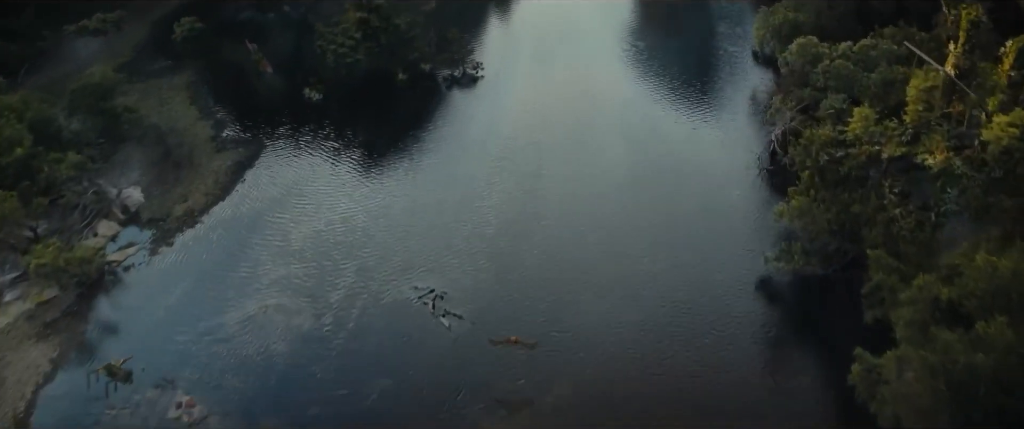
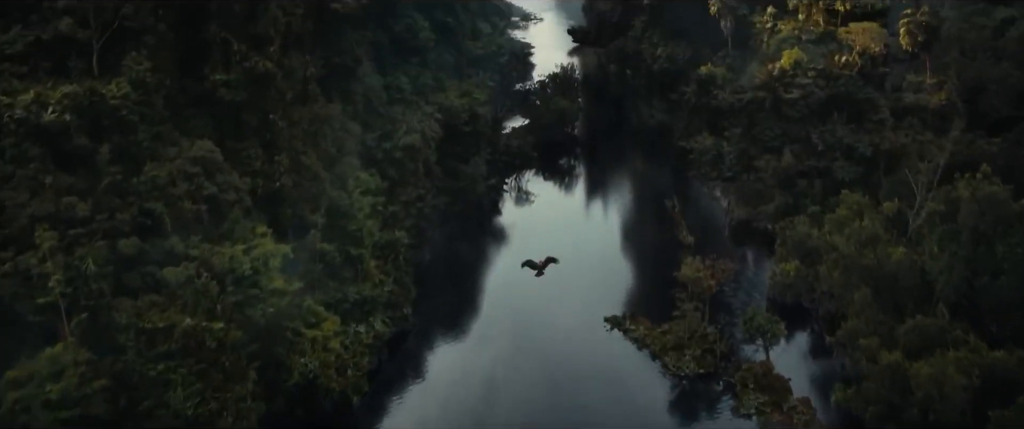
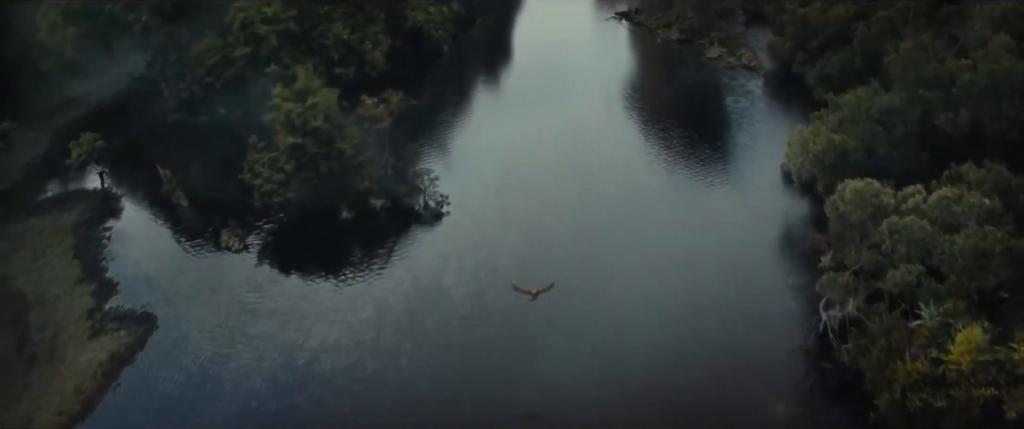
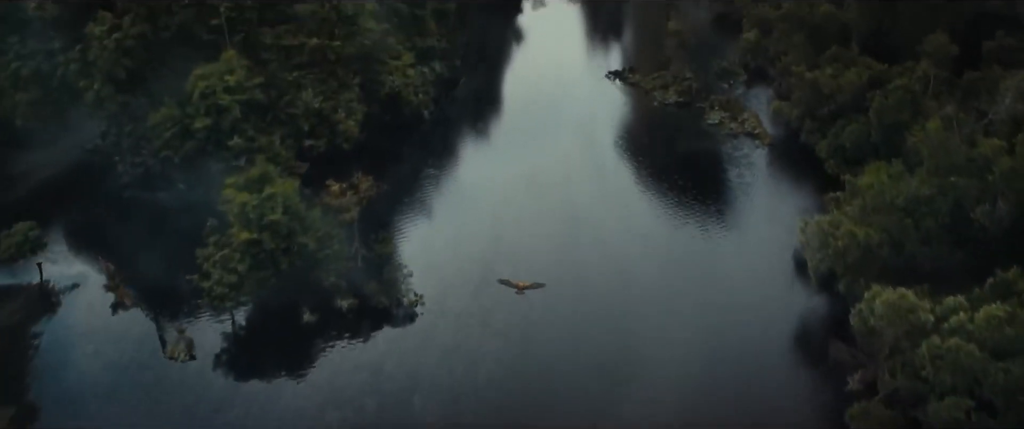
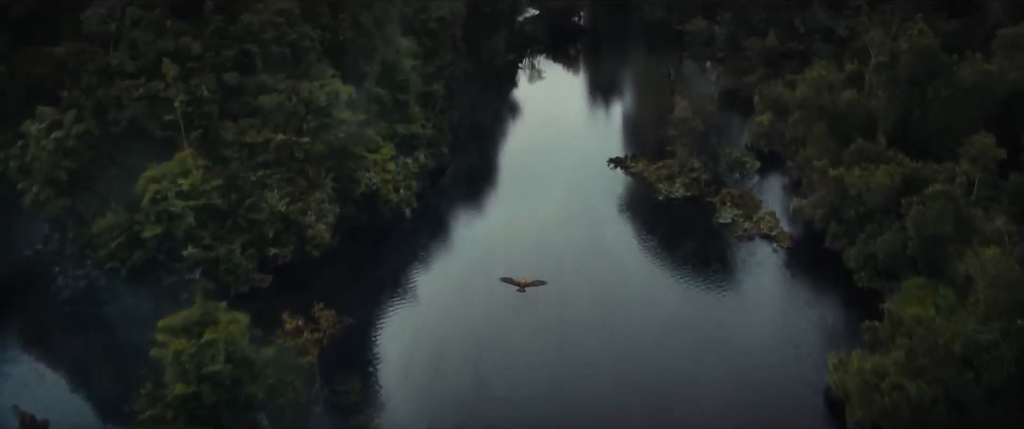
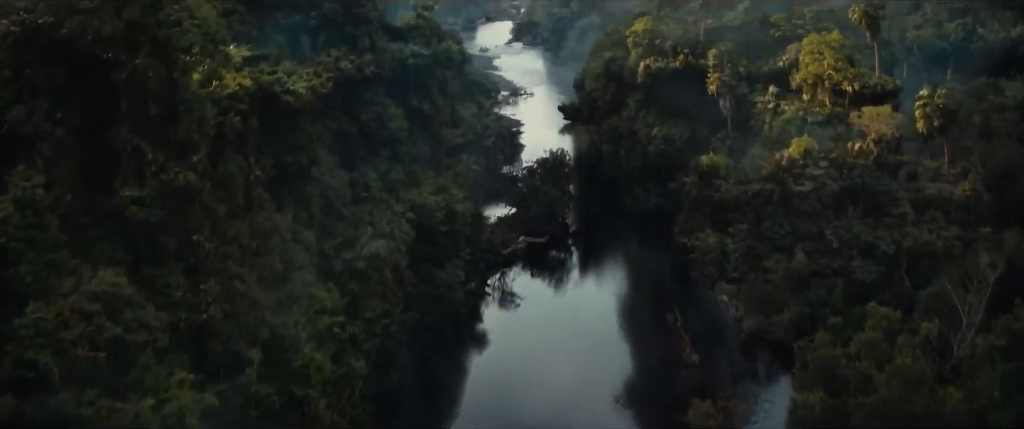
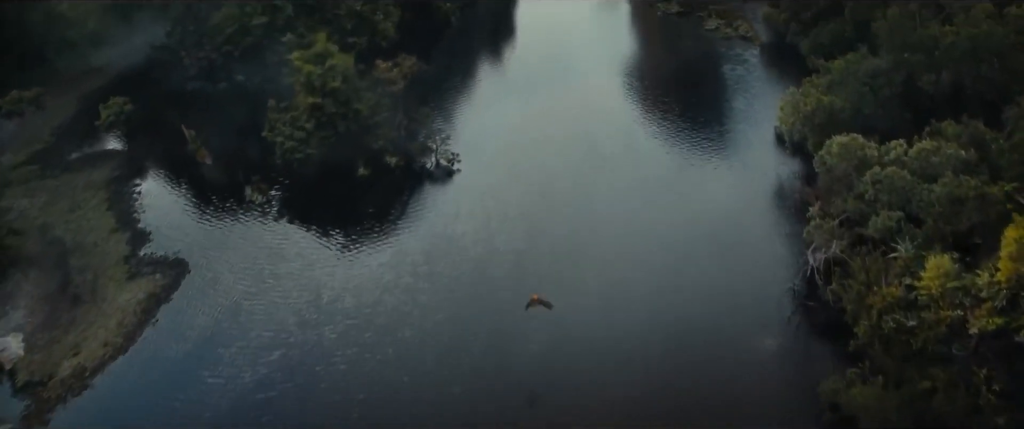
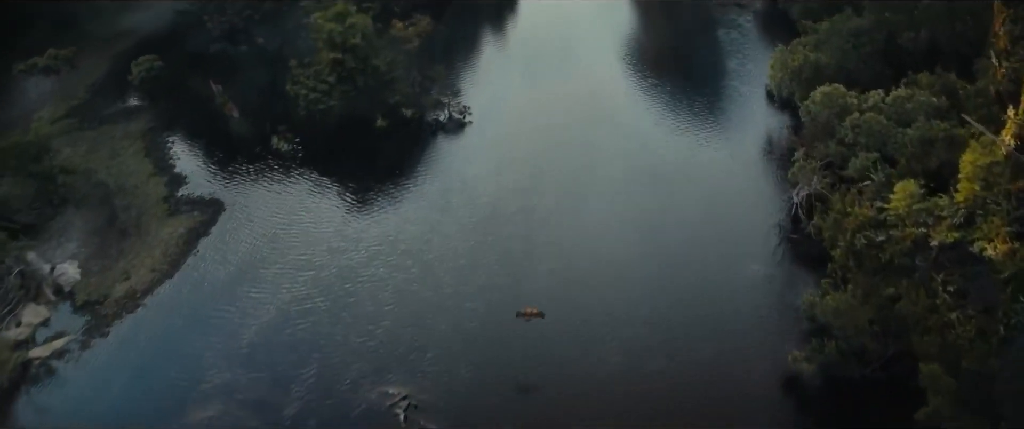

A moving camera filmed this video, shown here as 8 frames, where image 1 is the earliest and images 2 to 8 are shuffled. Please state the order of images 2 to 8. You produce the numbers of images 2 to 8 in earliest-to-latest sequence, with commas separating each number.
8, 7, 3, 4, 5, 2, 6
